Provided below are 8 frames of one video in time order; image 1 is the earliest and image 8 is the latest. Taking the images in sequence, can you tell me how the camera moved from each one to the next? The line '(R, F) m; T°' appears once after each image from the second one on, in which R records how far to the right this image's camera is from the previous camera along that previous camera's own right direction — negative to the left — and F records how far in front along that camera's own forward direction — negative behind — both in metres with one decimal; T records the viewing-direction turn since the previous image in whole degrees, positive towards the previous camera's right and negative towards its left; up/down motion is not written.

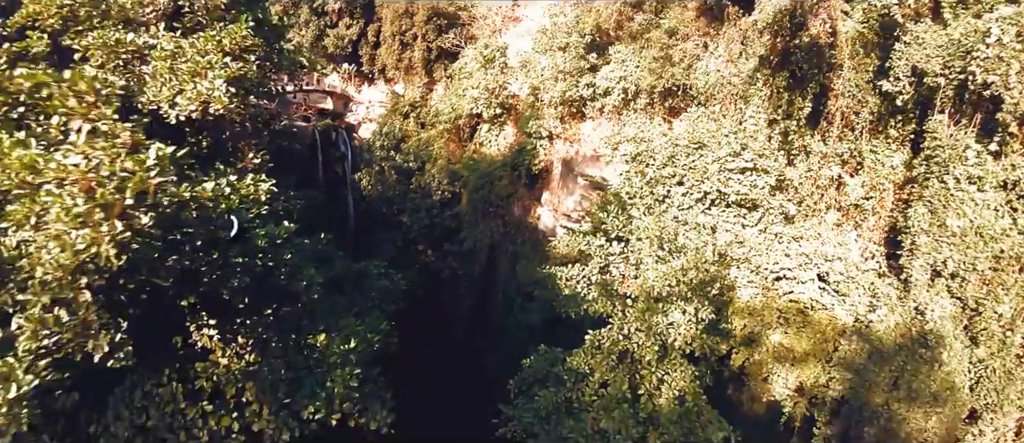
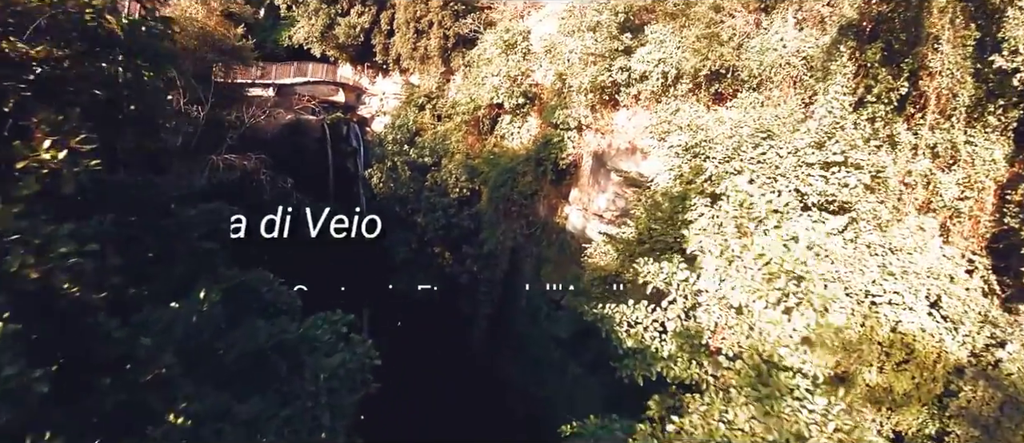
(-0.1, +1.2) m; -2°
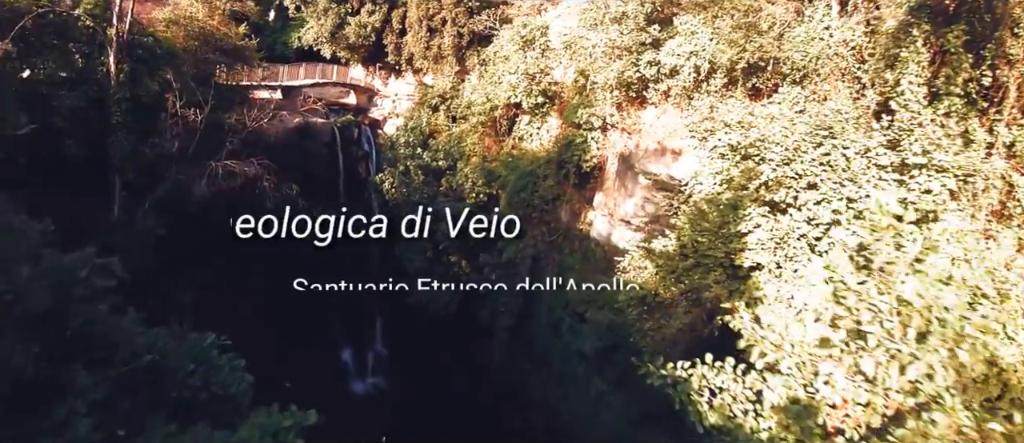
(-0.1, +0.7) m; -2°
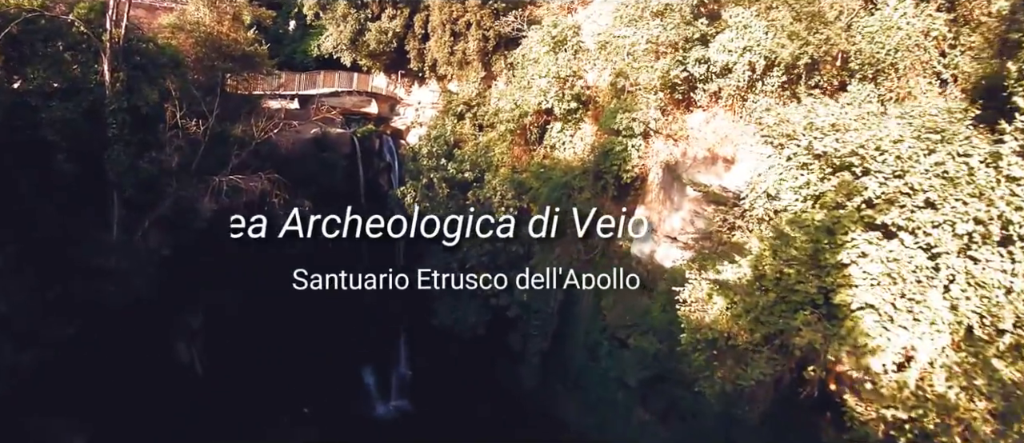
(-0.1, +0.9) m; -3°
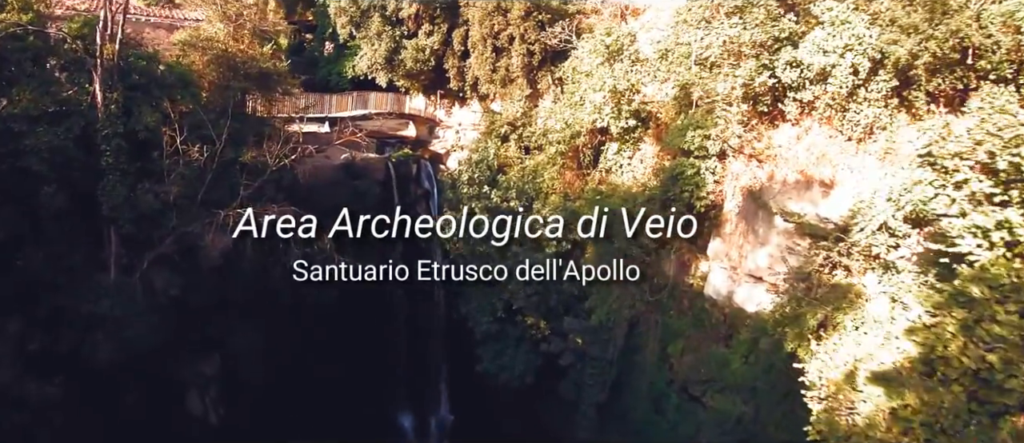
(-0.1, +1.2) m; -4°
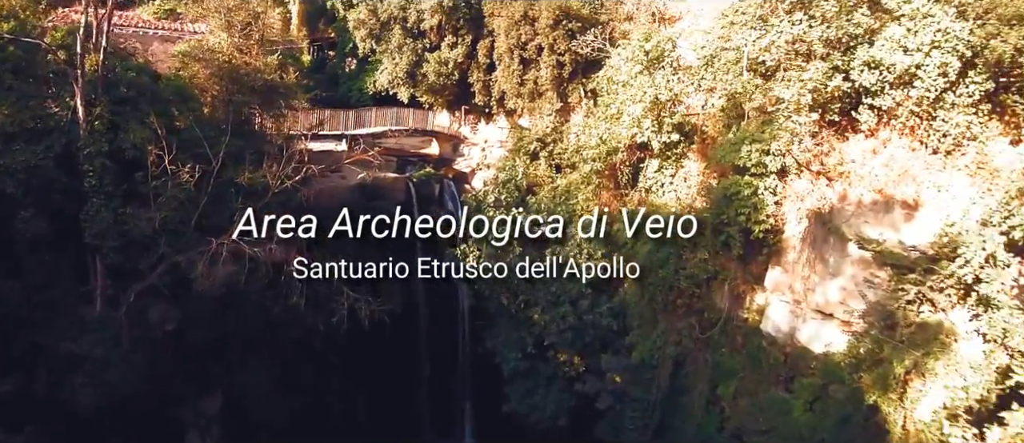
(0.0, +0.8) m; -3°
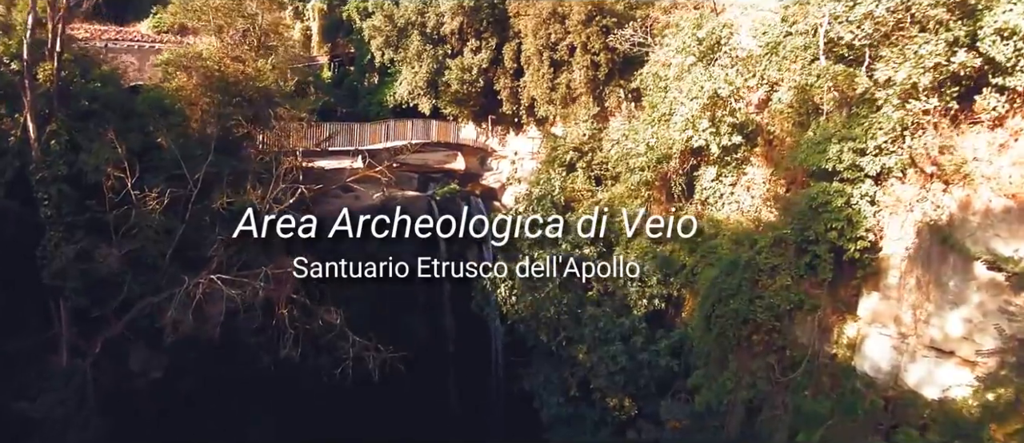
(0.0, +1.0) m; -3°
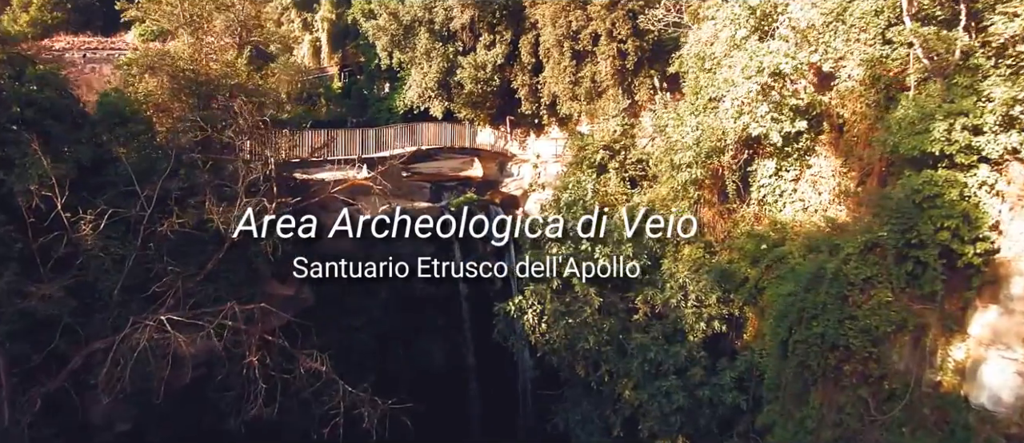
(0.0, +0.9) m; -2°
